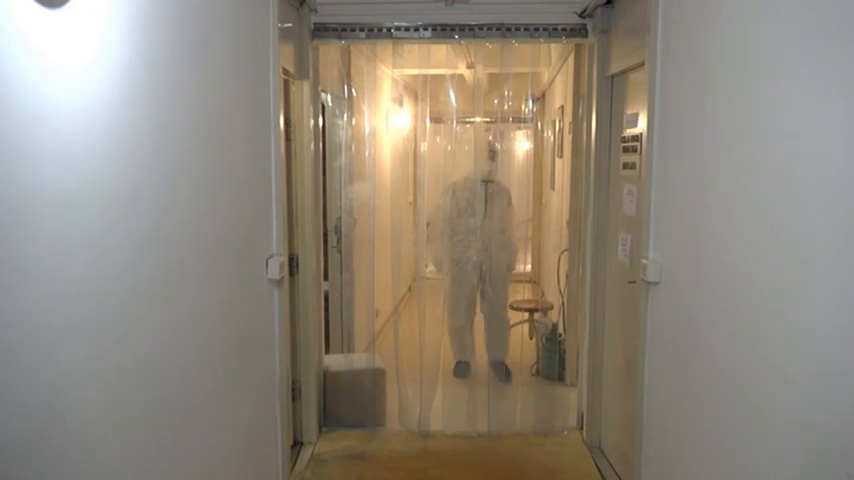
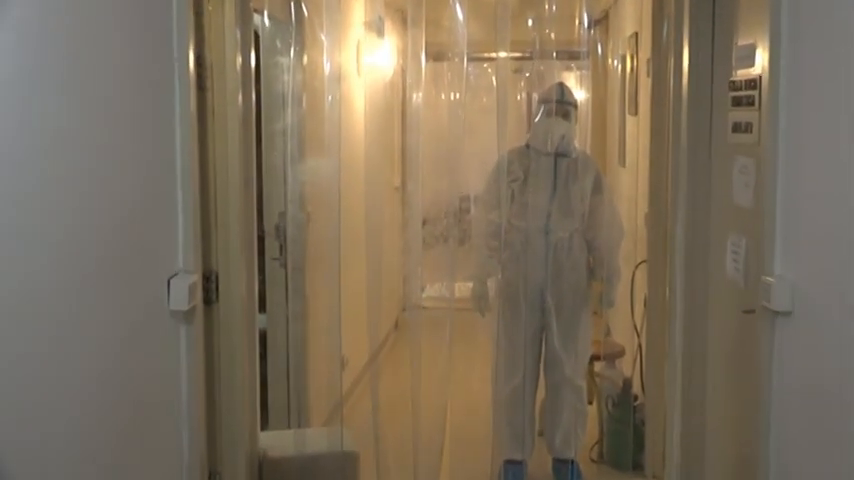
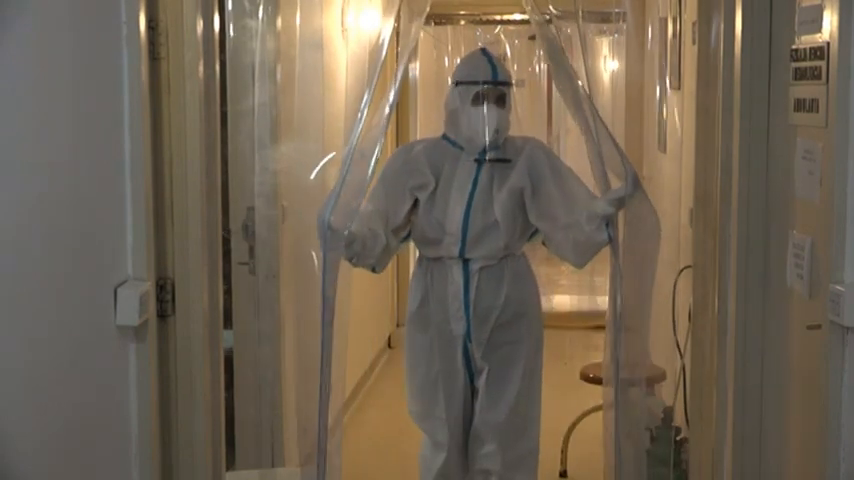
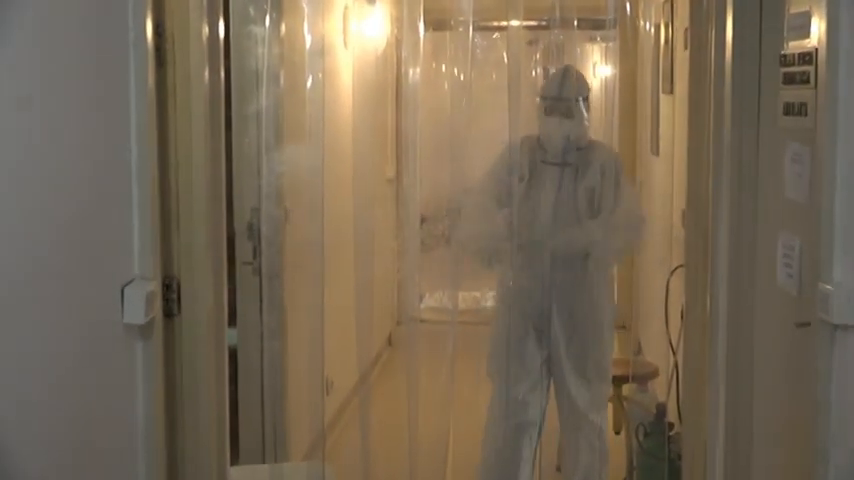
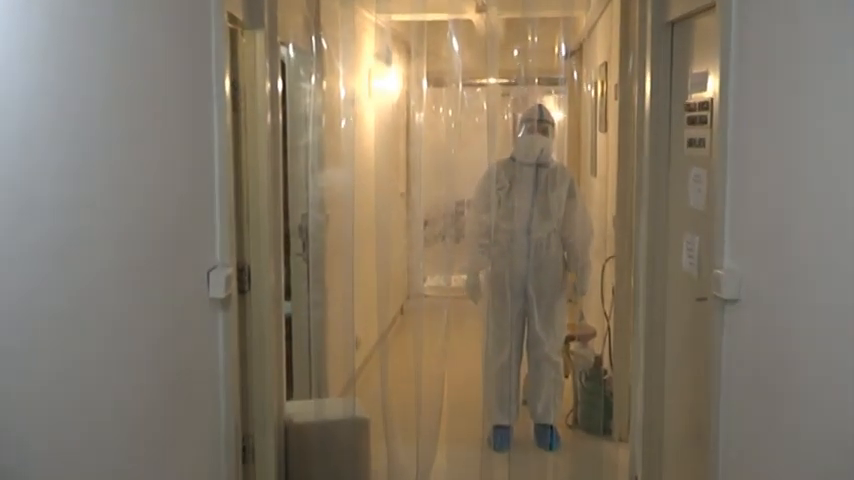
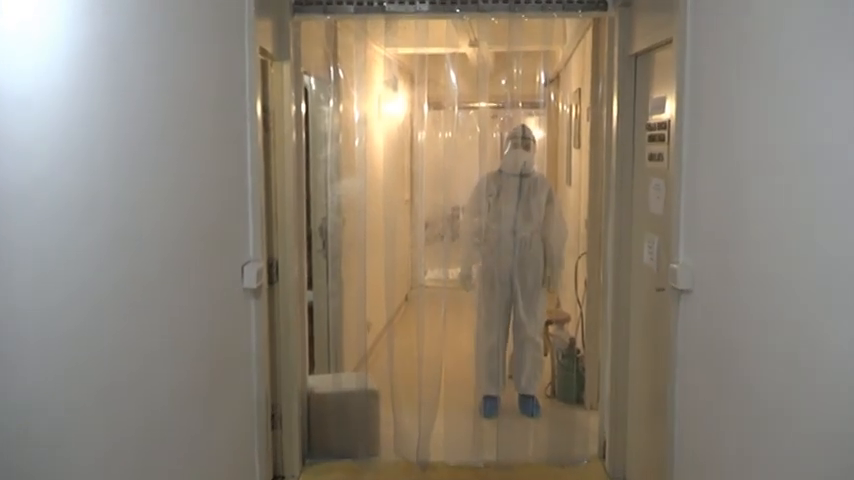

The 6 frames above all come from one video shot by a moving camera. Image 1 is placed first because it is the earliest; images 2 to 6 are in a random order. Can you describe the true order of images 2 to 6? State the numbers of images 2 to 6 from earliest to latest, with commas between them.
6, 5, 2, 4, 3
